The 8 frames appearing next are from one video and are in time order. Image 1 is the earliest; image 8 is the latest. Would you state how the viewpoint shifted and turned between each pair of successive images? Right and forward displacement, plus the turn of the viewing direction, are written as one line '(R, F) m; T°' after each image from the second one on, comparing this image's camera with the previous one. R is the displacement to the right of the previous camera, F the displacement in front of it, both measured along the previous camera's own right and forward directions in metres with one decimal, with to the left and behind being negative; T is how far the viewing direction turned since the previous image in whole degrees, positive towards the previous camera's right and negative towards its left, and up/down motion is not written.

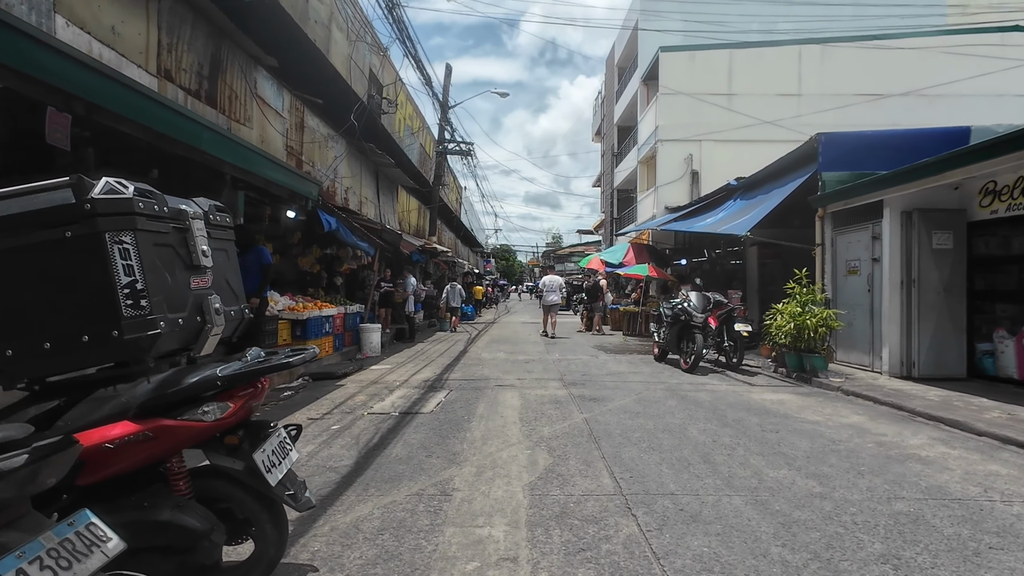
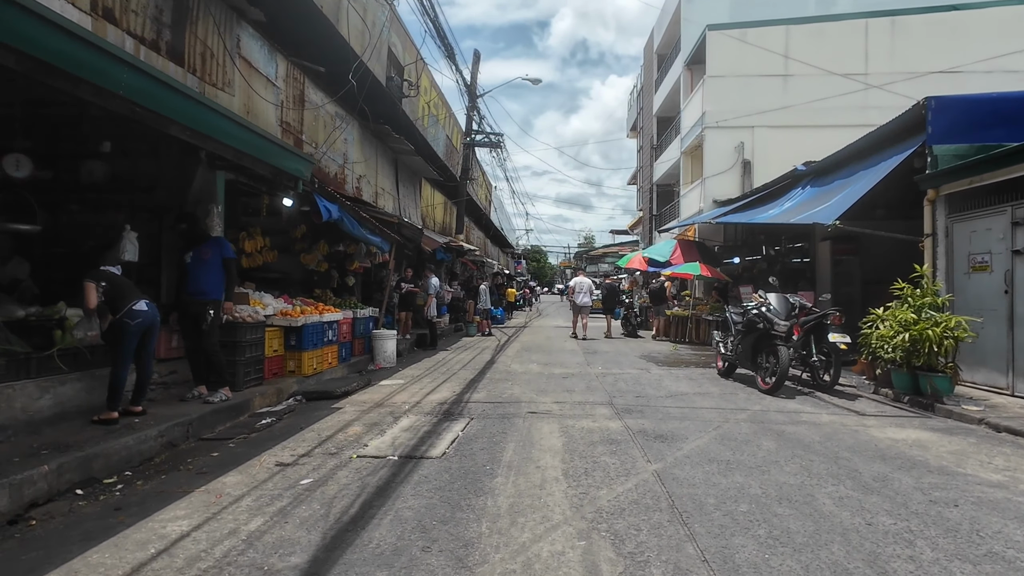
(-0.1, +1.7) m; -3°
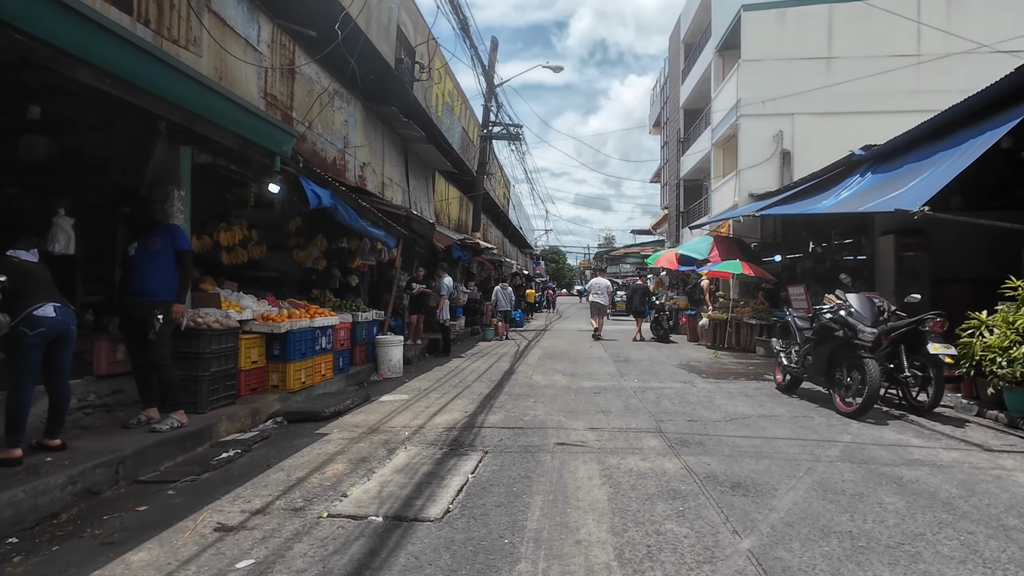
(-0.1, +1.3) m; -2°
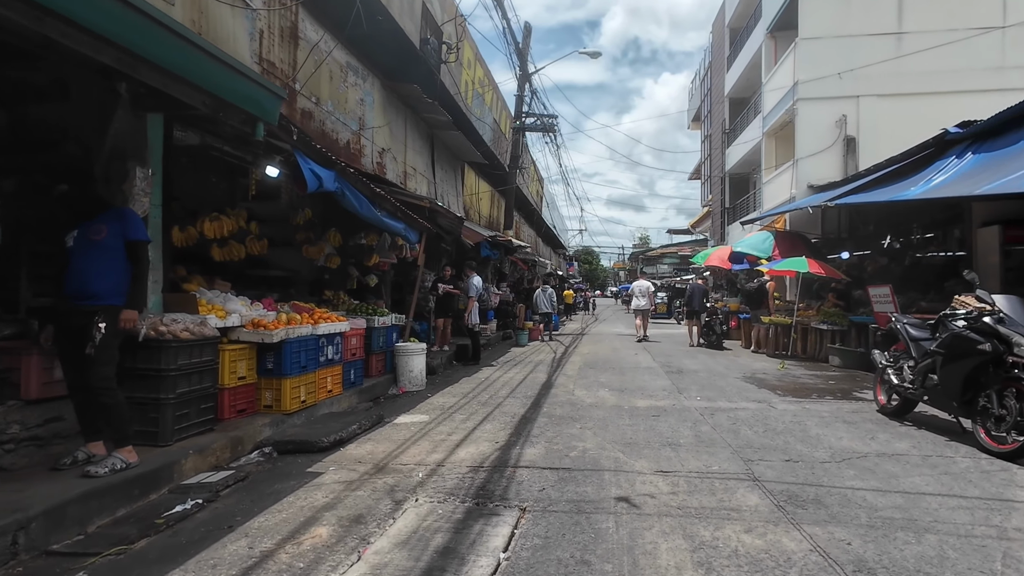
(-0.1, +1.3) m; -3°
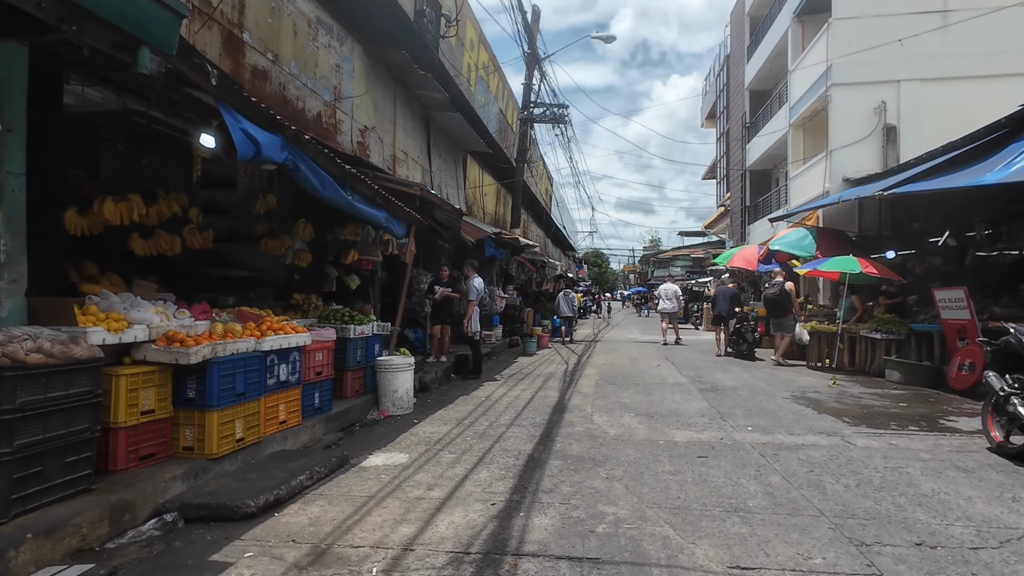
(0.0, +1.5) m; -1°
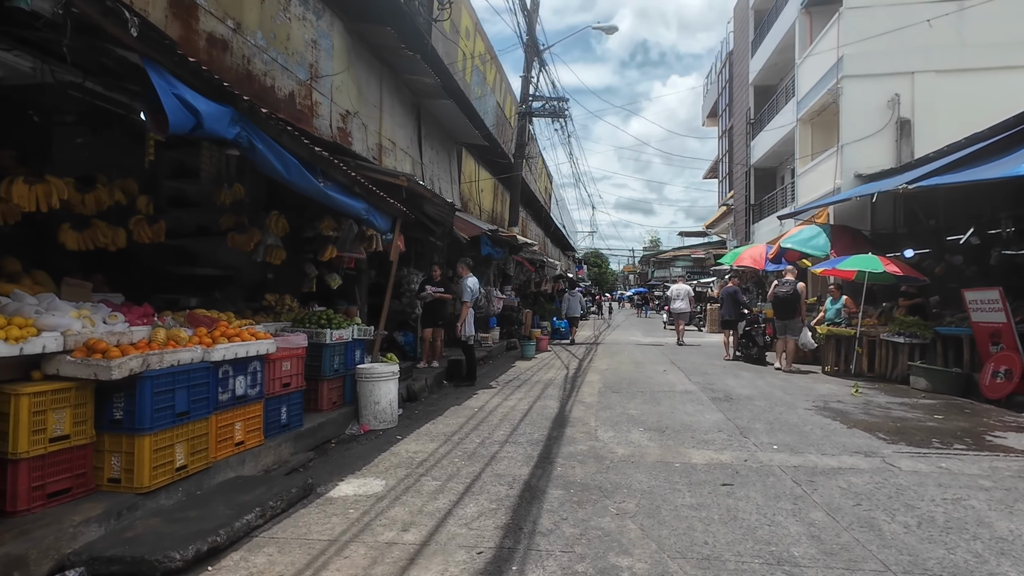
(0.0, +0.7) m; 0°
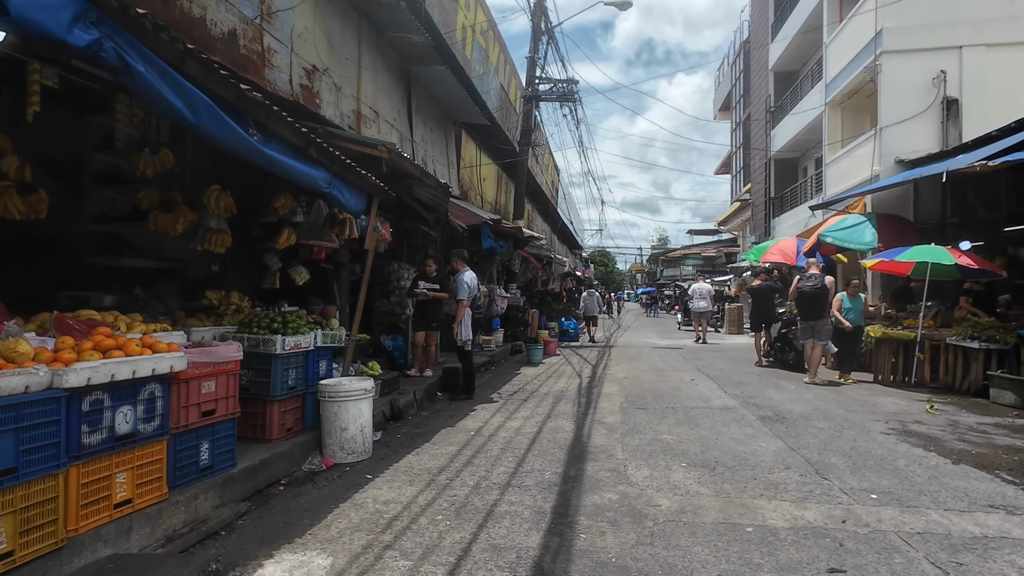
(0.0, +1.4) m; -1°
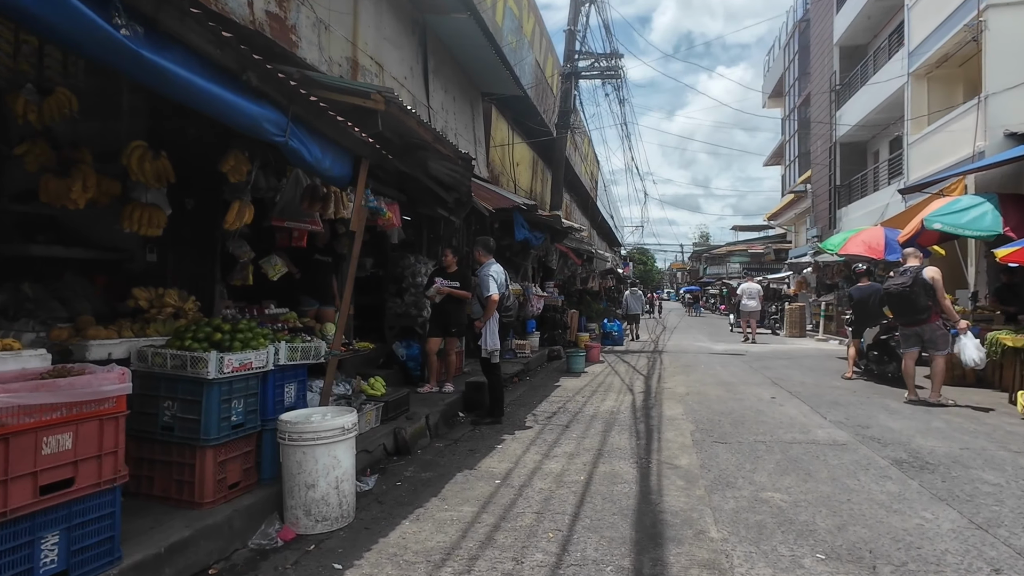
(0.0, +1.6) m; -4°
